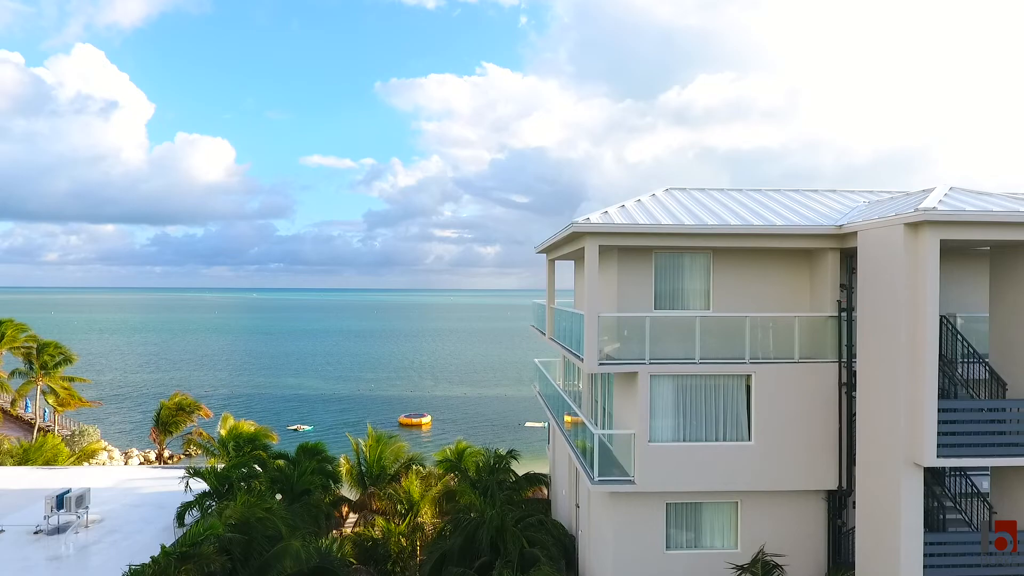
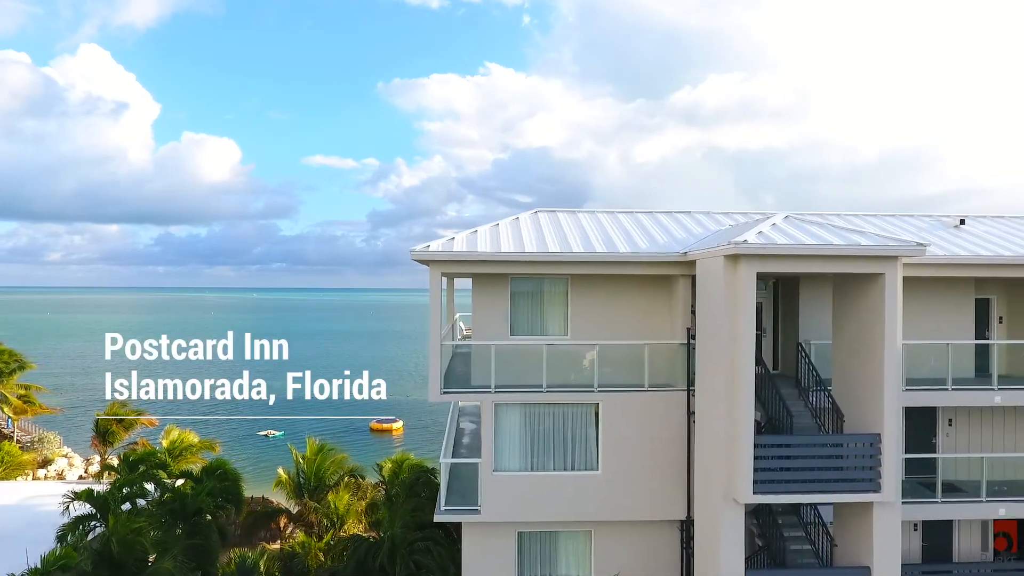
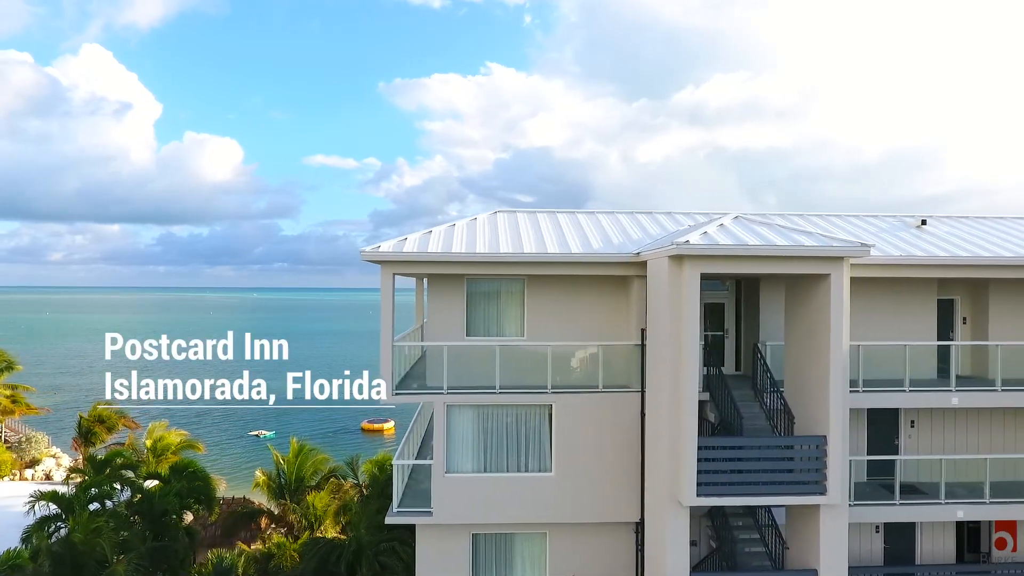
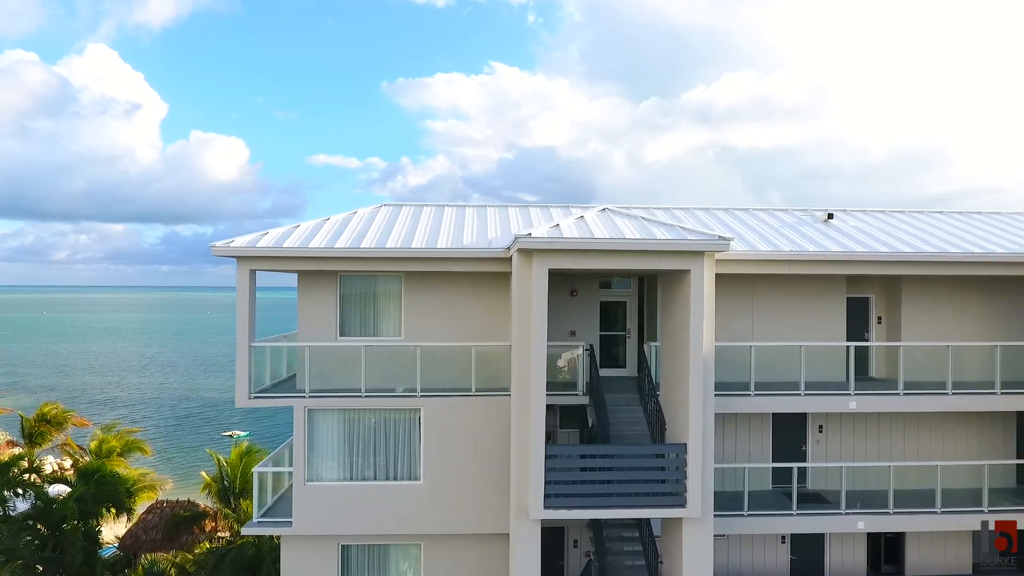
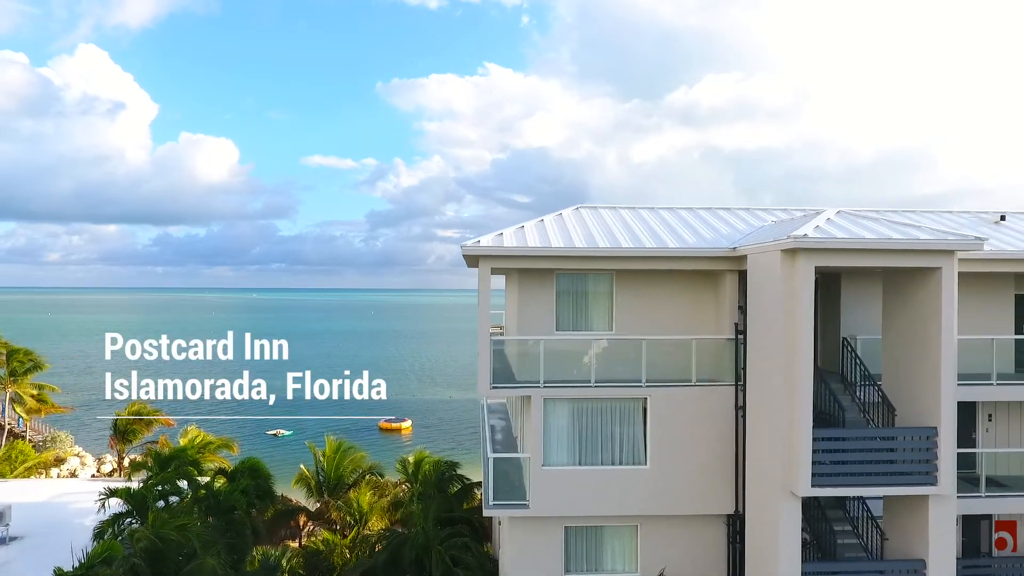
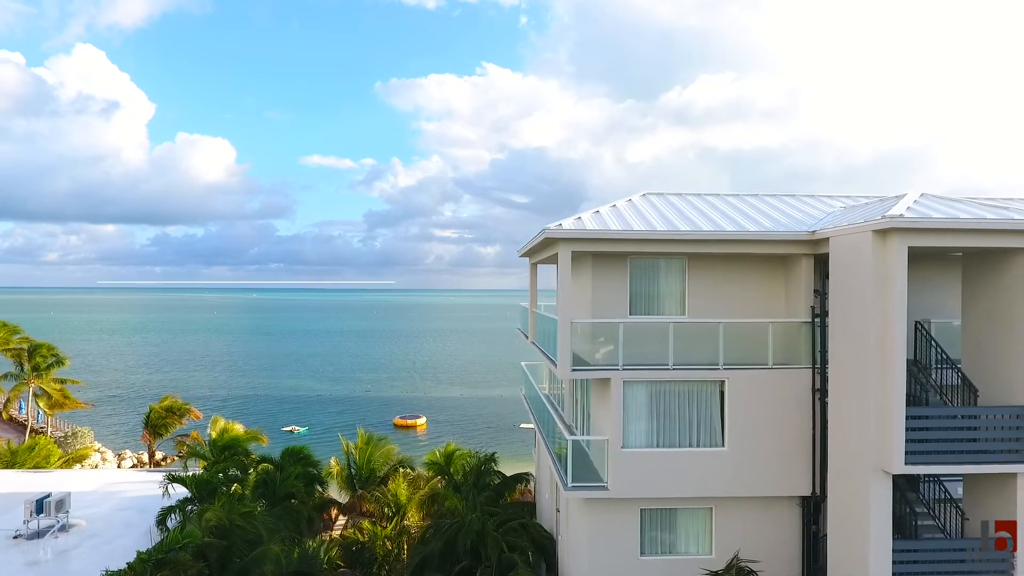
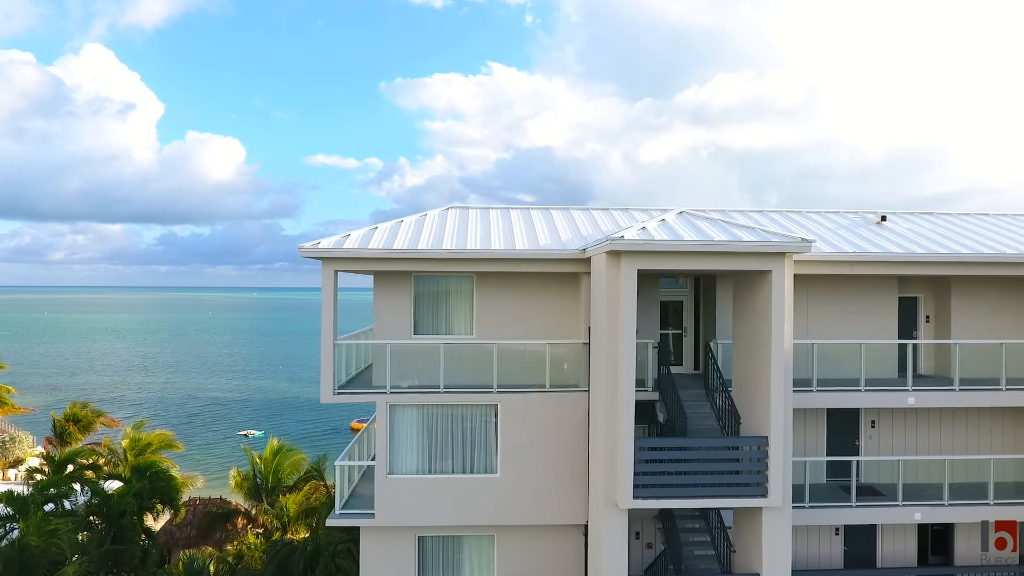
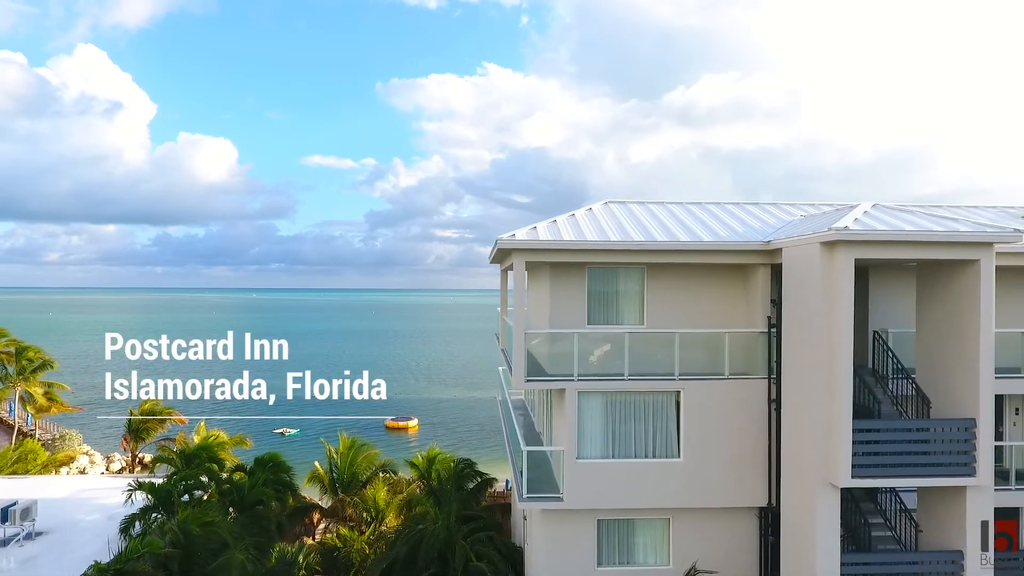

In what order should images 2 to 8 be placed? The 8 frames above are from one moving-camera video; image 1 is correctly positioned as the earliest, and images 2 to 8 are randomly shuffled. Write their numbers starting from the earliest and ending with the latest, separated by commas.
6, 8, 5, 2, 3, 7, 4
